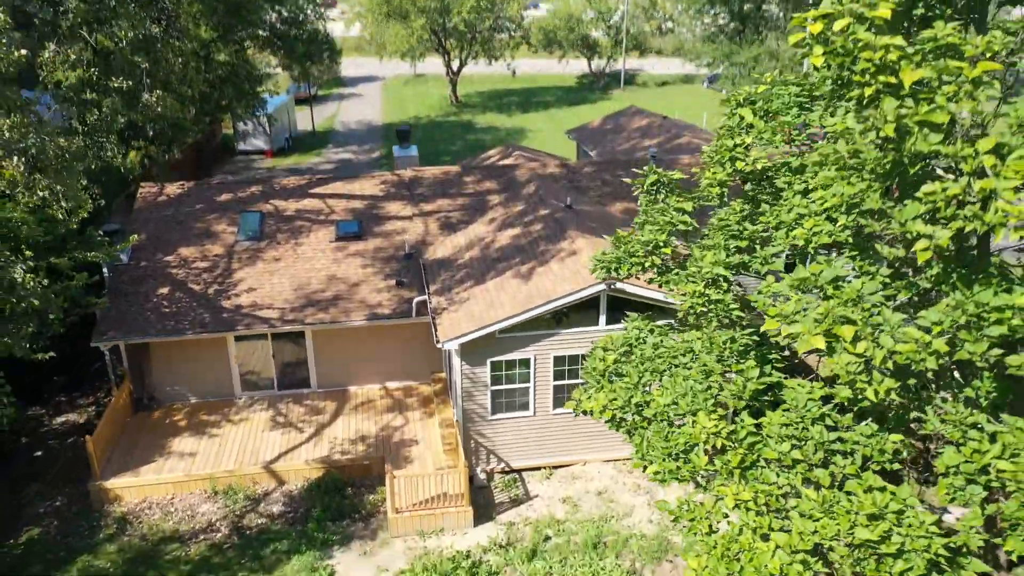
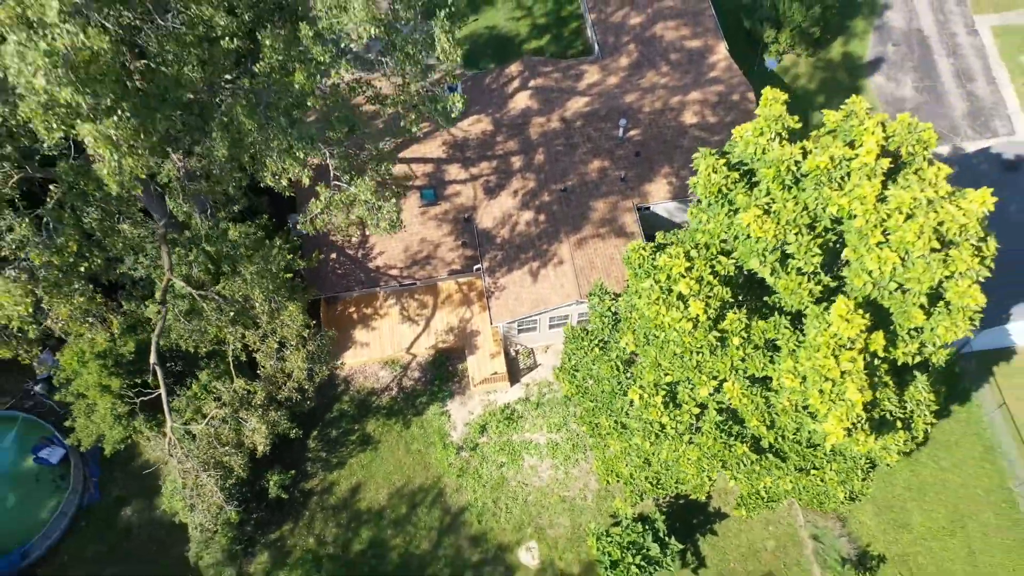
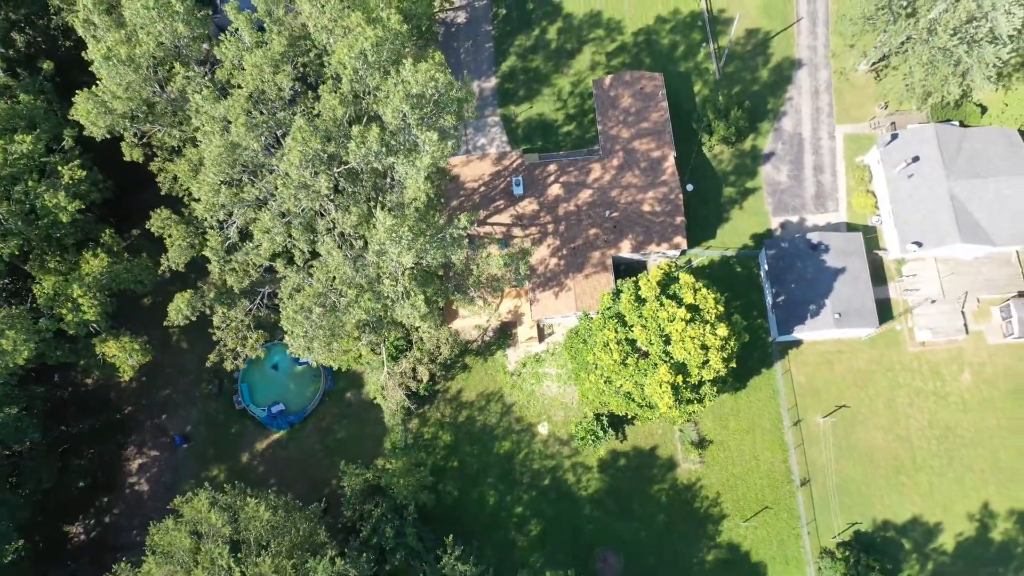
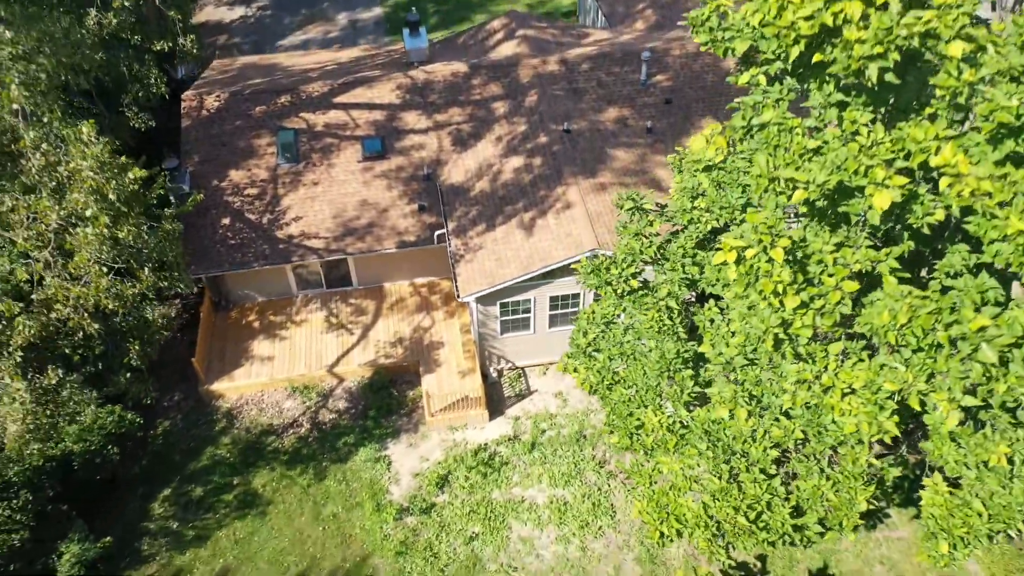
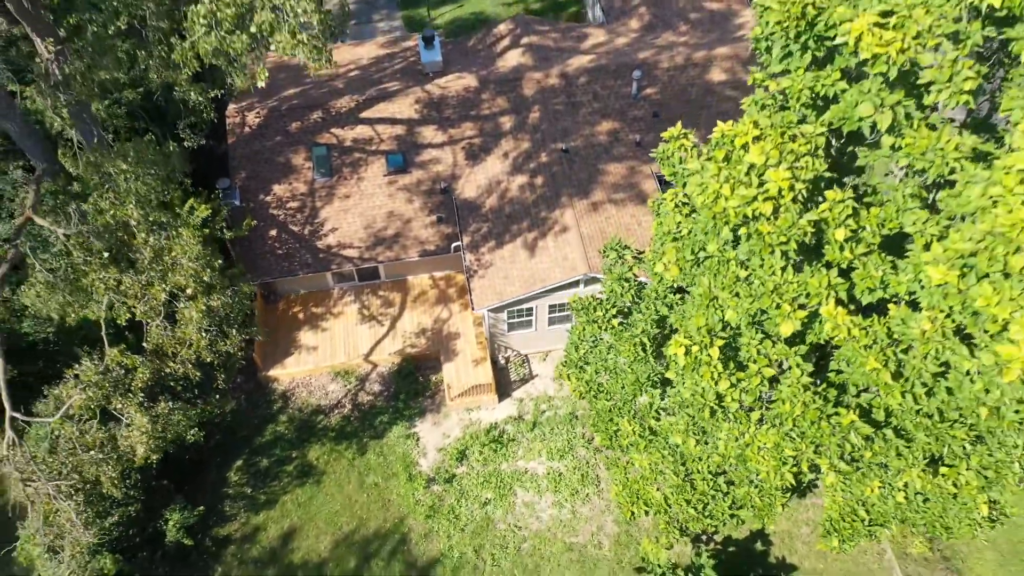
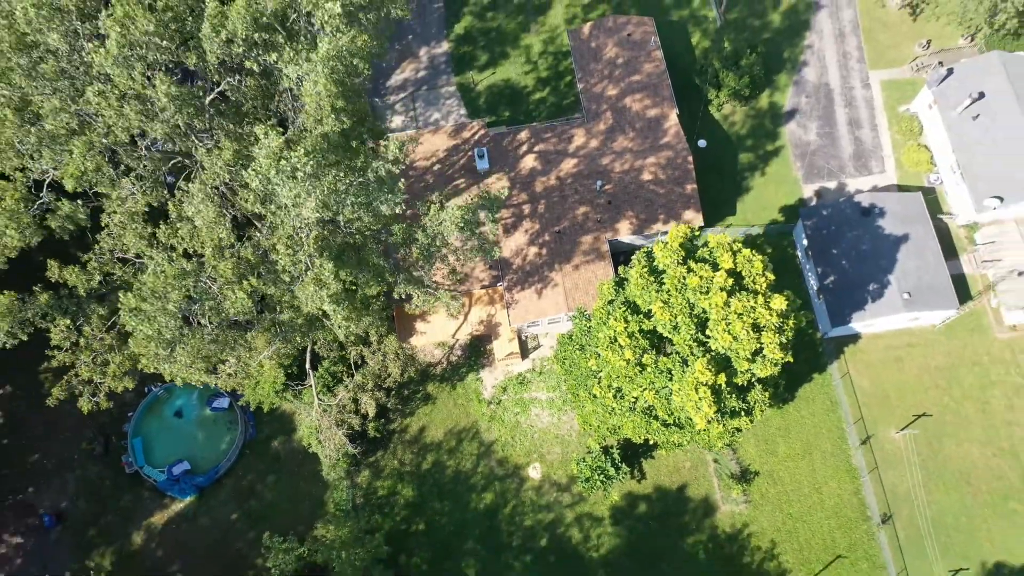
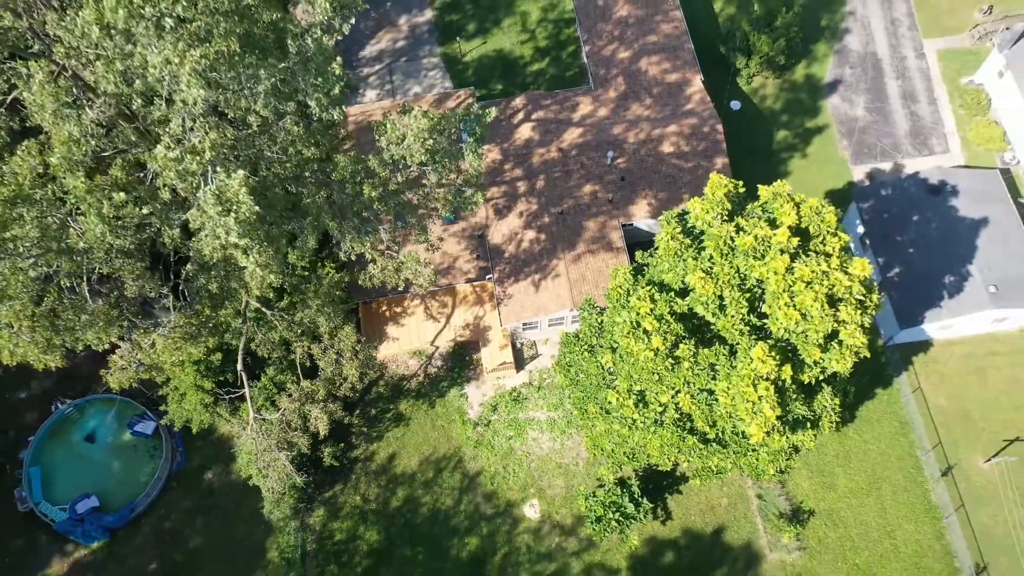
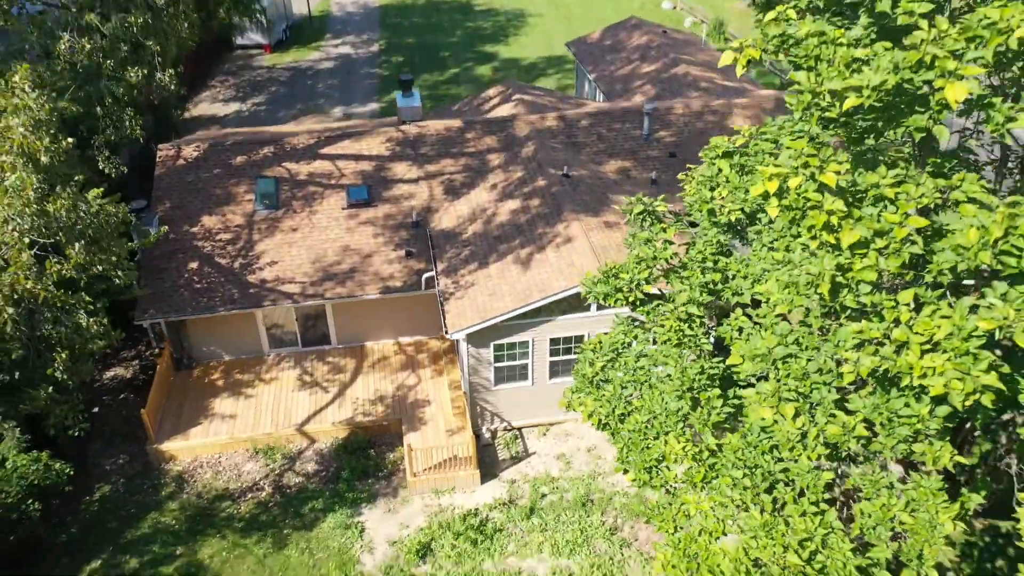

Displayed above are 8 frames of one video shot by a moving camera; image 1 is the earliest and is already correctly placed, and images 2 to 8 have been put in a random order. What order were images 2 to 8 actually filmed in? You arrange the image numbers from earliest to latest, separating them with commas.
8, 4, 5, 2, 7, 6, 3
